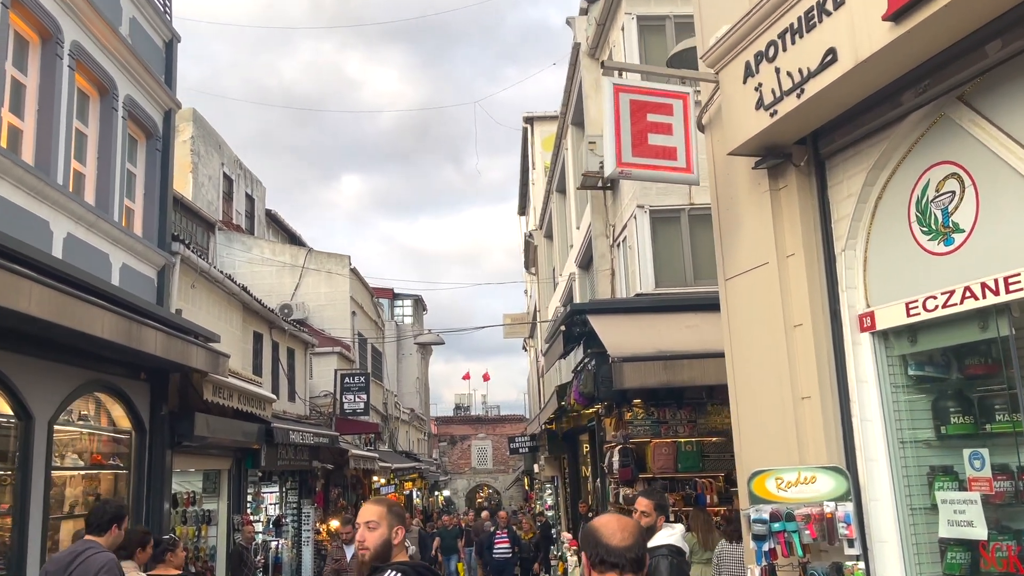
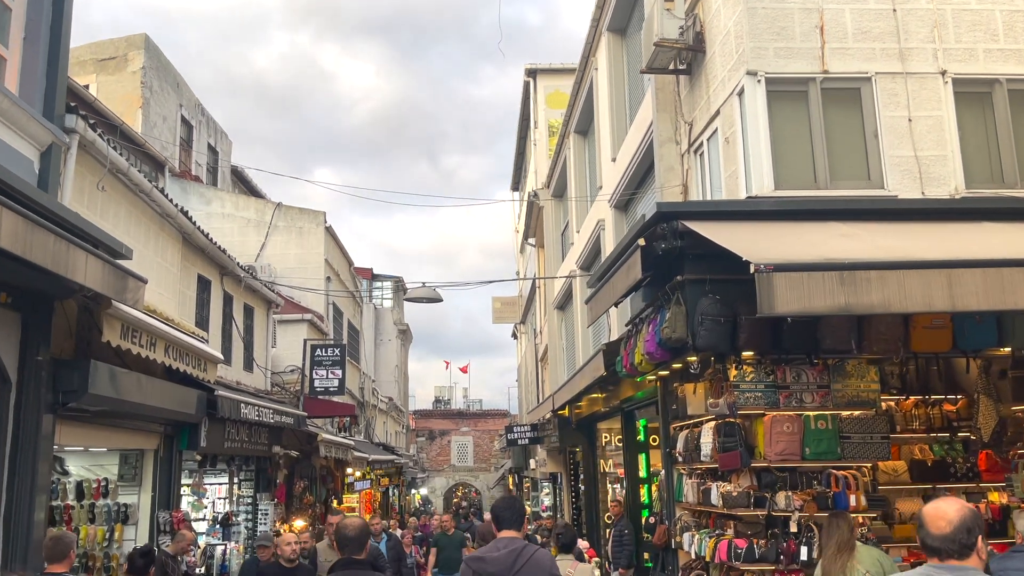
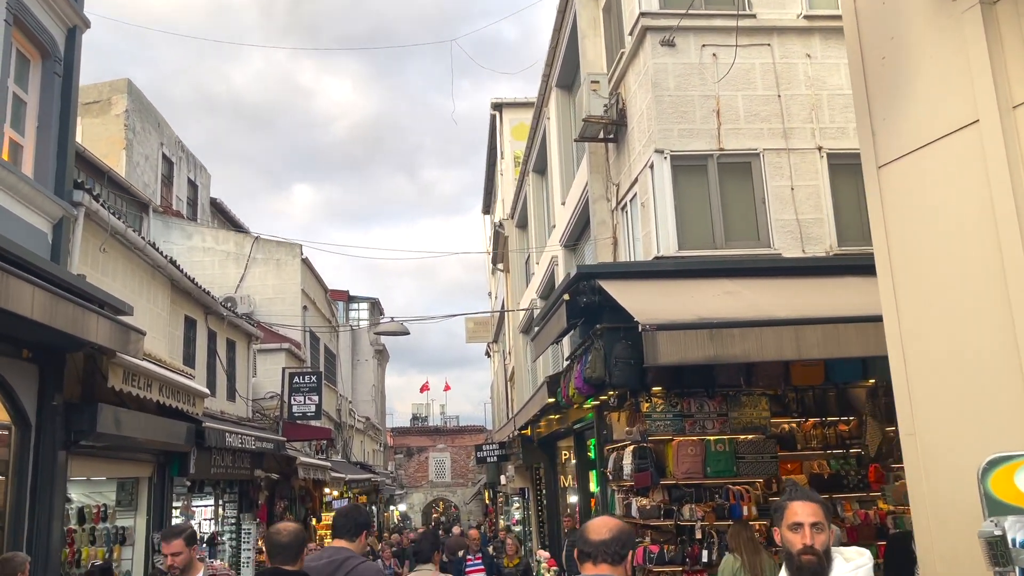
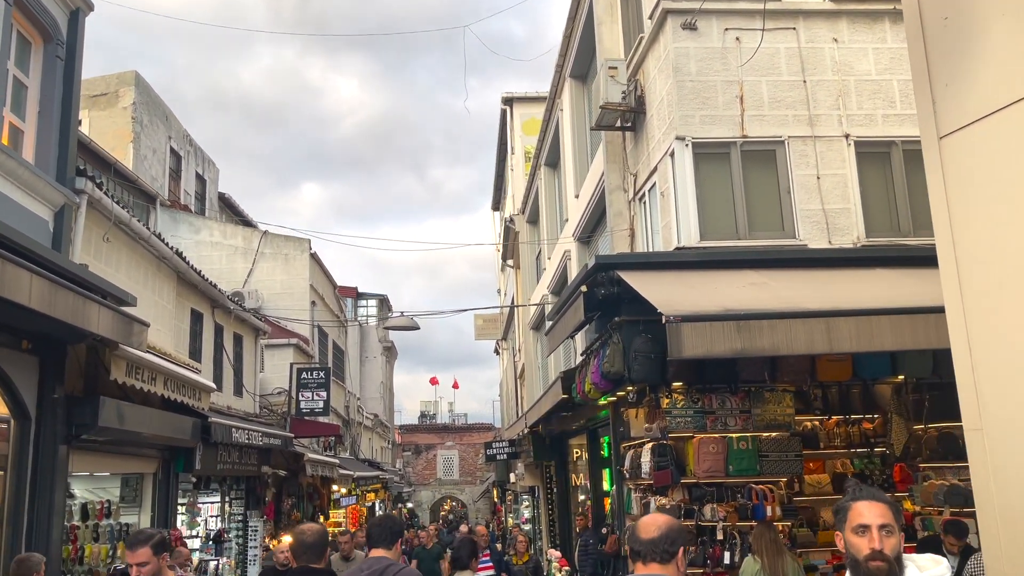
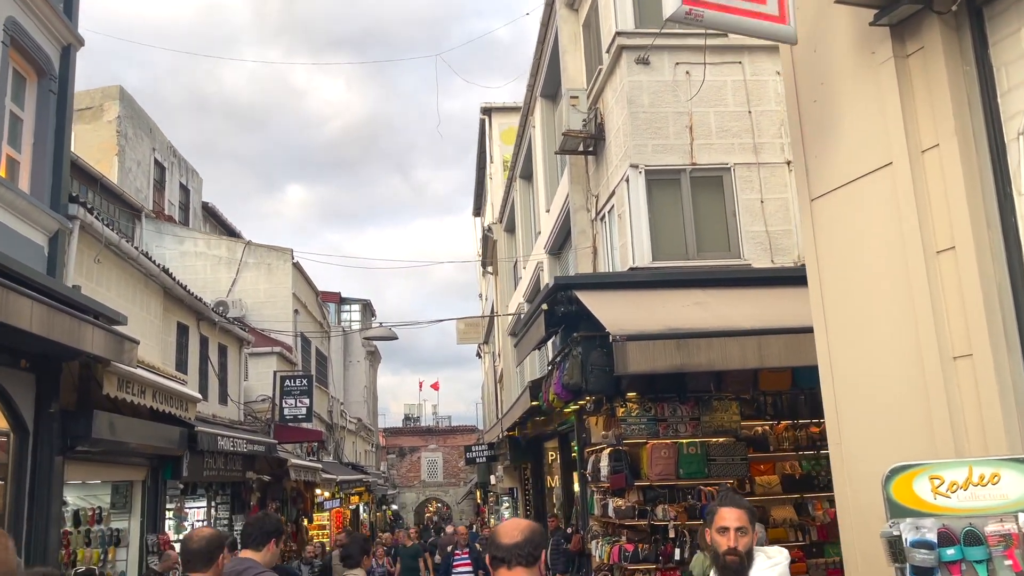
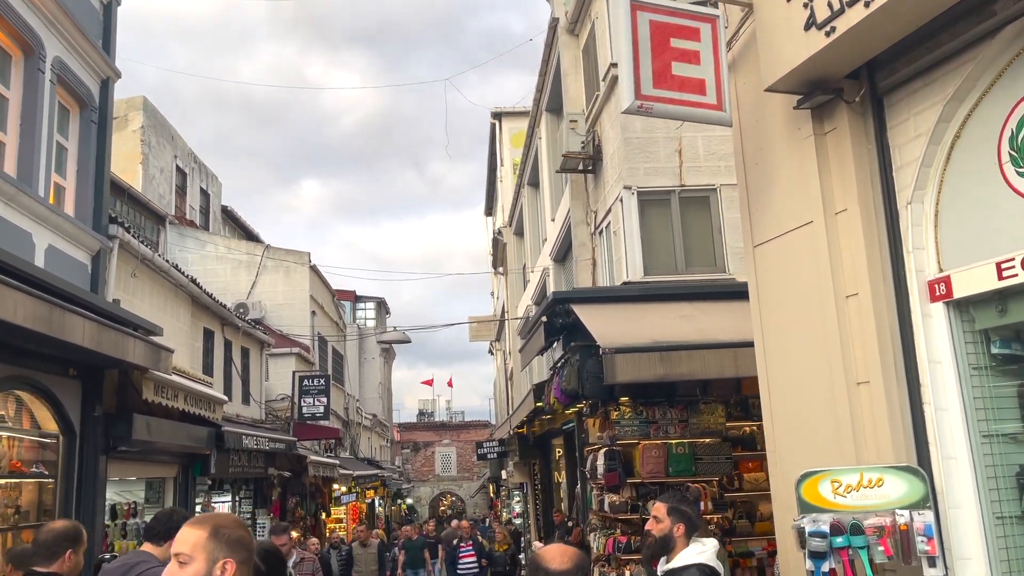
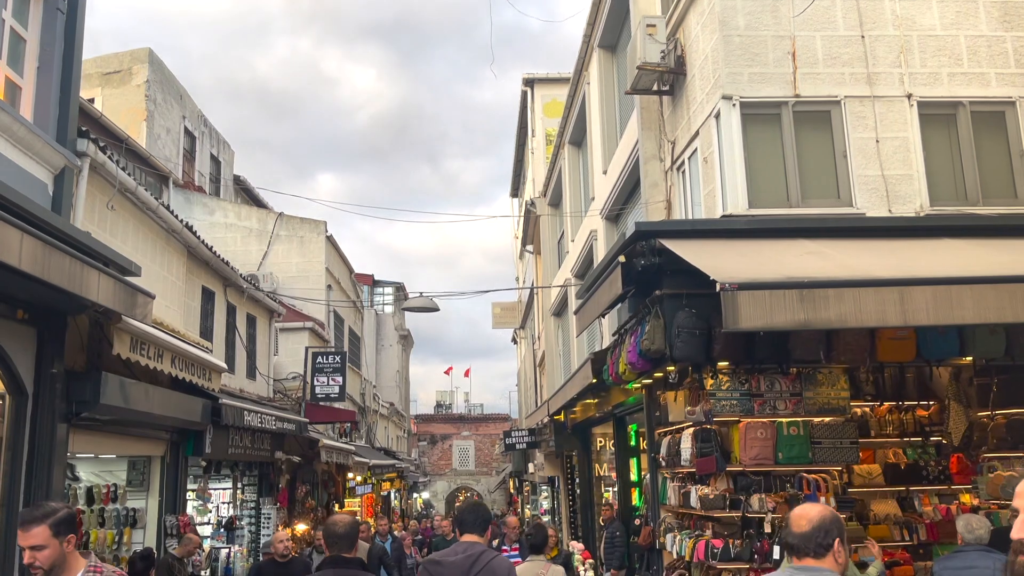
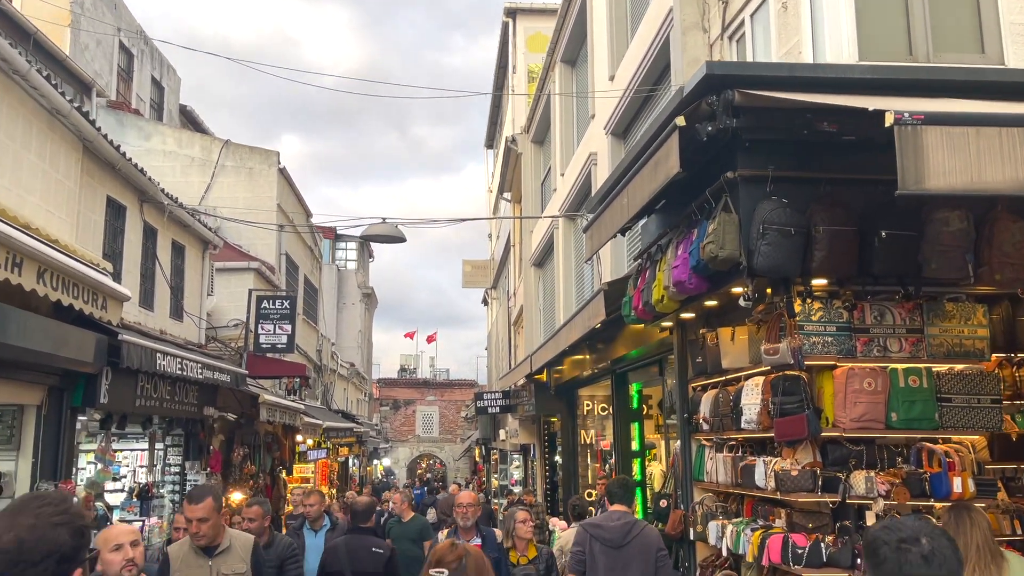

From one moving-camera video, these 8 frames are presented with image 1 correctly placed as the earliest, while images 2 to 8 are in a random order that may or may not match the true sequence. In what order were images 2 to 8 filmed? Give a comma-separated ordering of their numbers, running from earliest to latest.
6, 5, 3, 4, 7, 2, 8
